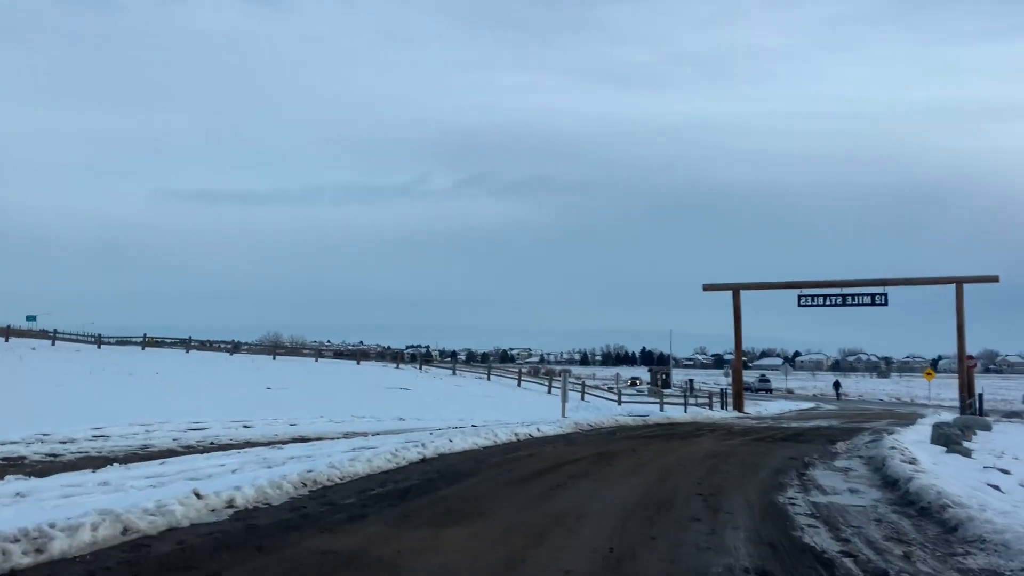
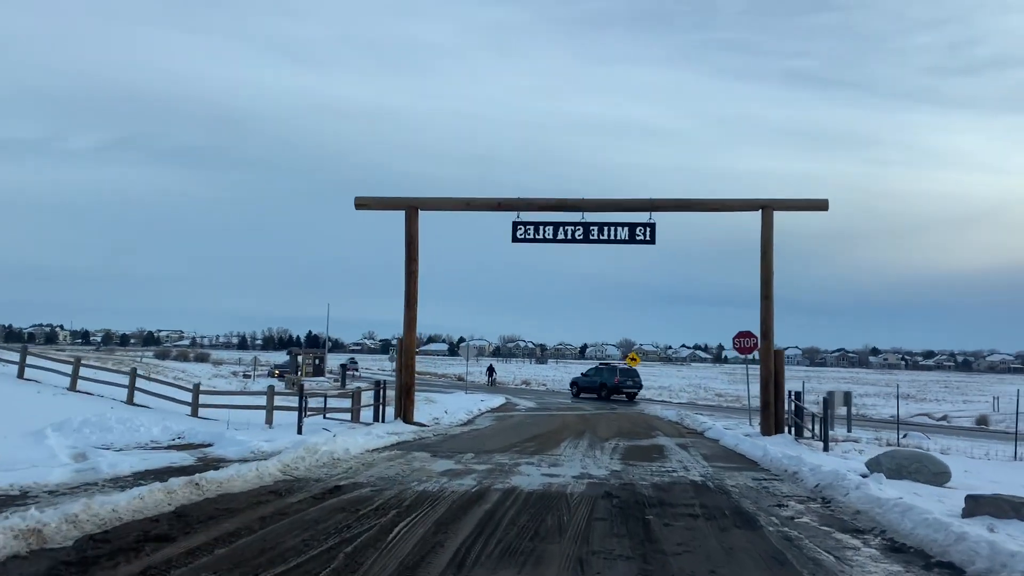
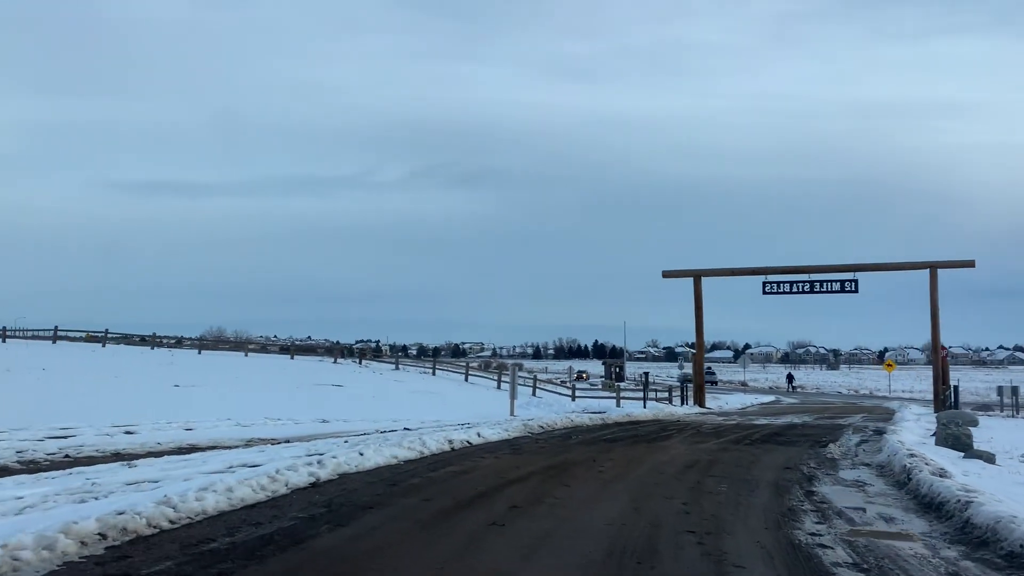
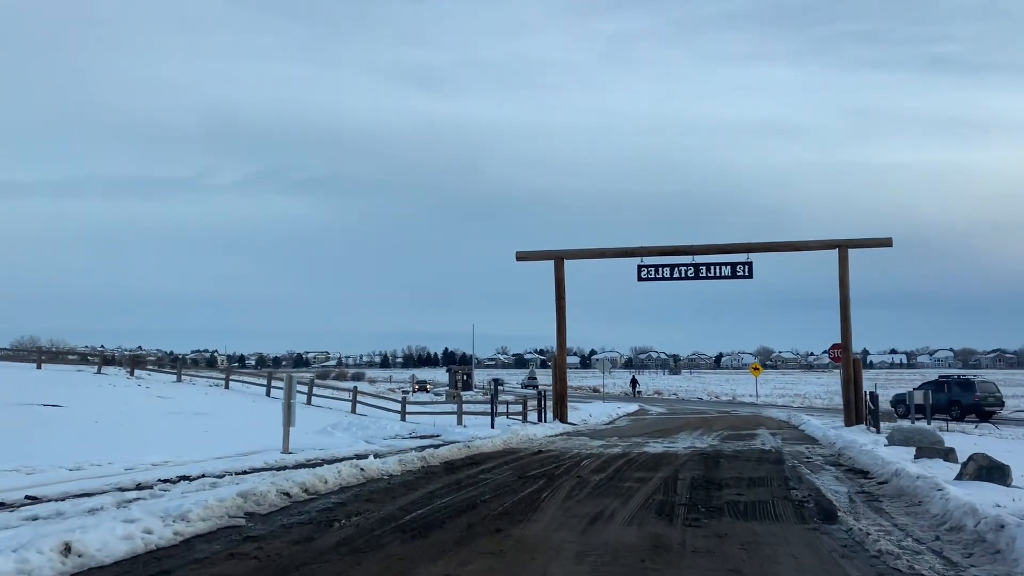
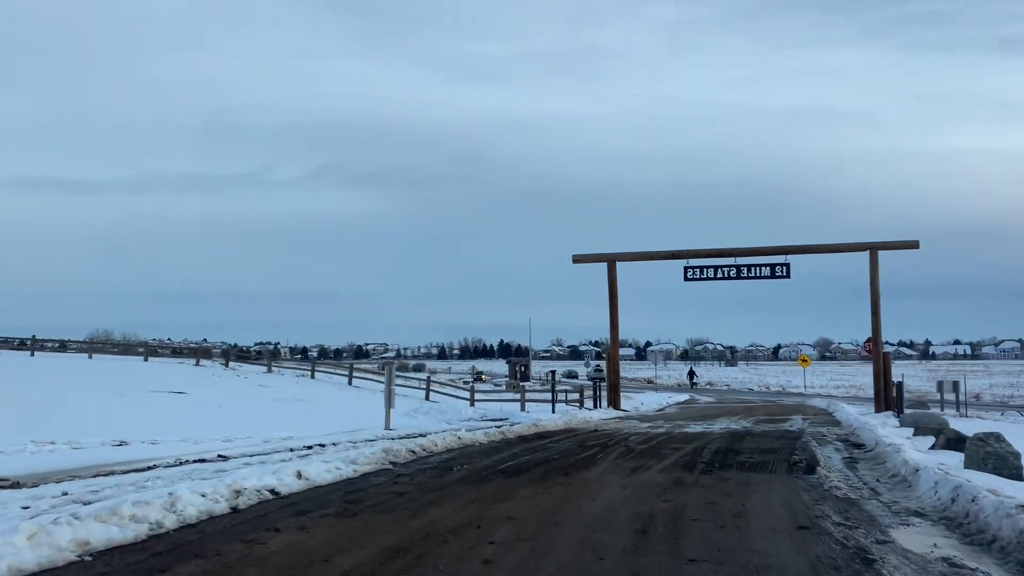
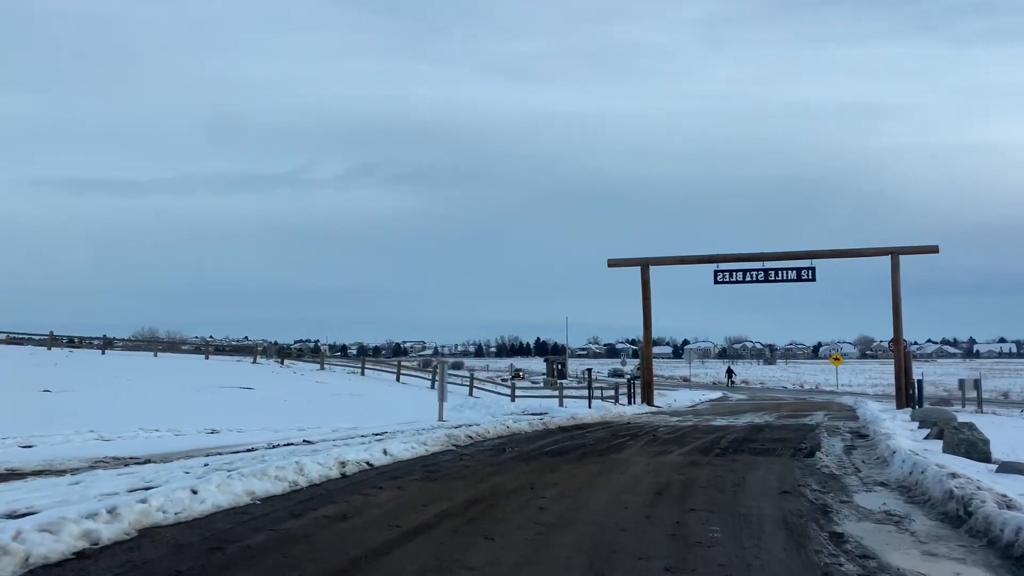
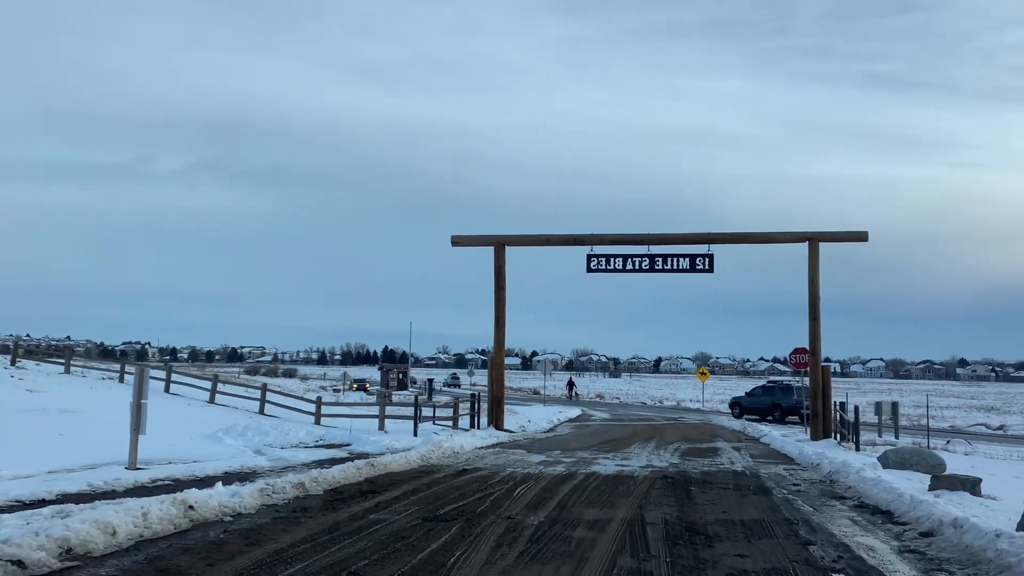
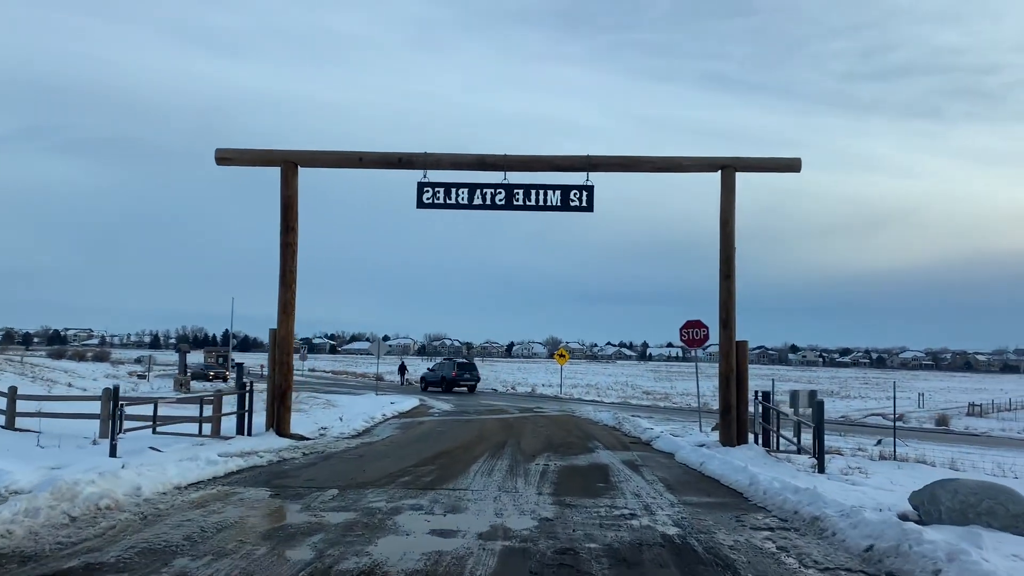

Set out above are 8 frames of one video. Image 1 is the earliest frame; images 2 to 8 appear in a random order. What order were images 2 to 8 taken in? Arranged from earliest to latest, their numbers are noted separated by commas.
3, 6, 5, 4, 7, 2, 8
